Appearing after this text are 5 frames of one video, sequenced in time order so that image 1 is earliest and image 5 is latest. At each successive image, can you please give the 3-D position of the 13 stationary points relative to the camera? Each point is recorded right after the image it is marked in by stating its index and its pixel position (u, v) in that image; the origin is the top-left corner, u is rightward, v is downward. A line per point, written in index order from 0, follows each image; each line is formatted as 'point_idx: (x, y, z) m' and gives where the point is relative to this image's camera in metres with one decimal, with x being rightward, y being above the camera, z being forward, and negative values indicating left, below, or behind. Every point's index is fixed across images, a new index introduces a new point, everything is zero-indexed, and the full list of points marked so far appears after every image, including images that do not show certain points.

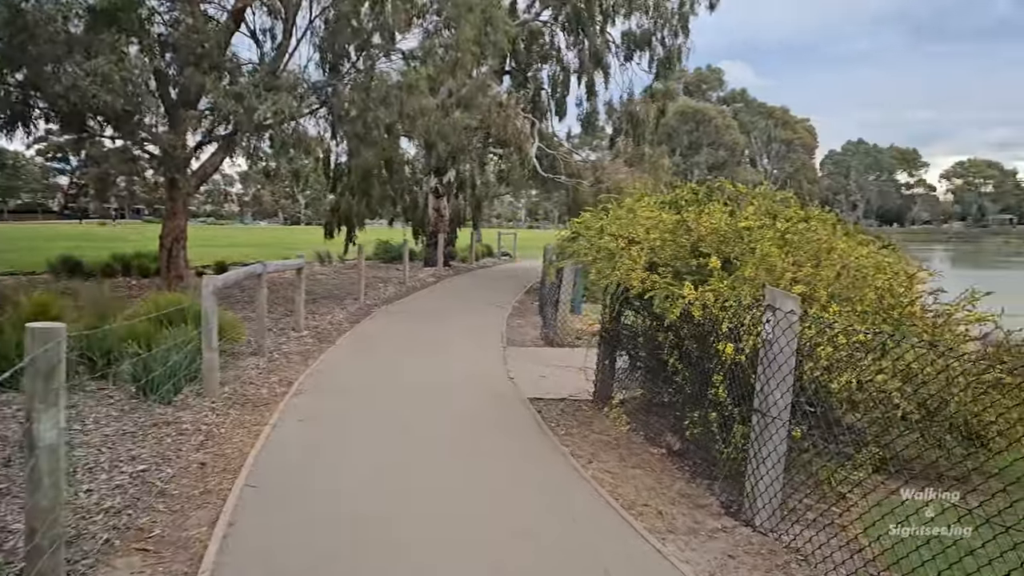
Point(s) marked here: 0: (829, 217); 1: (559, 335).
0: (+2.6, +0.6, +6.6) m
1: (+0.6, -0.6, +10.7) m
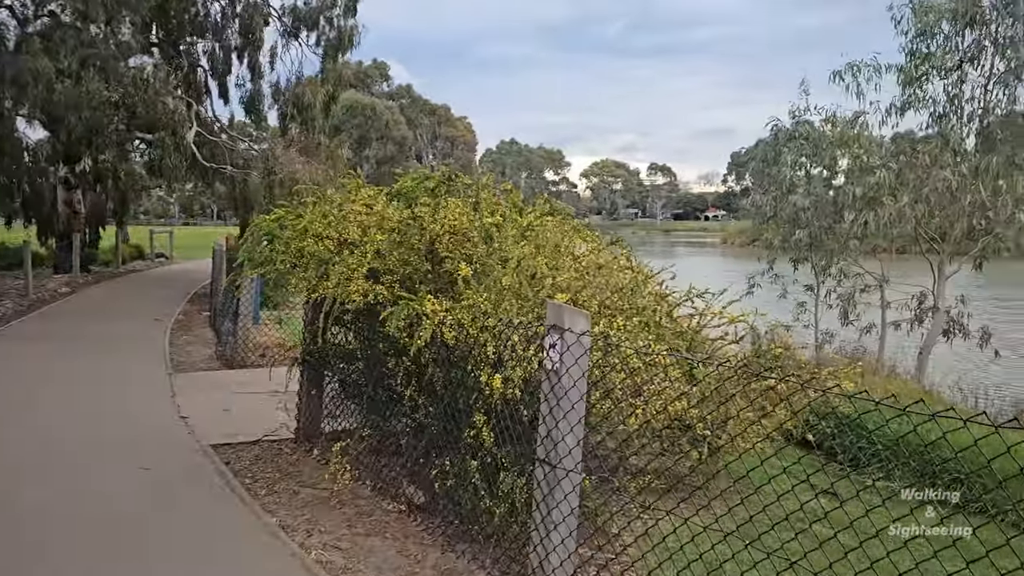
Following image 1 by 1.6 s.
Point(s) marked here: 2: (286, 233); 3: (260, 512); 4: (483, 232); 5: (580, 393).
0: (+0.3, +0.6, +5.9) m
1: (-3.0, -0.7, +8.9) m
2: (-1.5, +0.4, +5.3) m
3: (-1.4, -1.3, +4.5) m
4: (-0.2, +0.3, +4.4) m
5: (+0.3, -0.4, +3.2) m
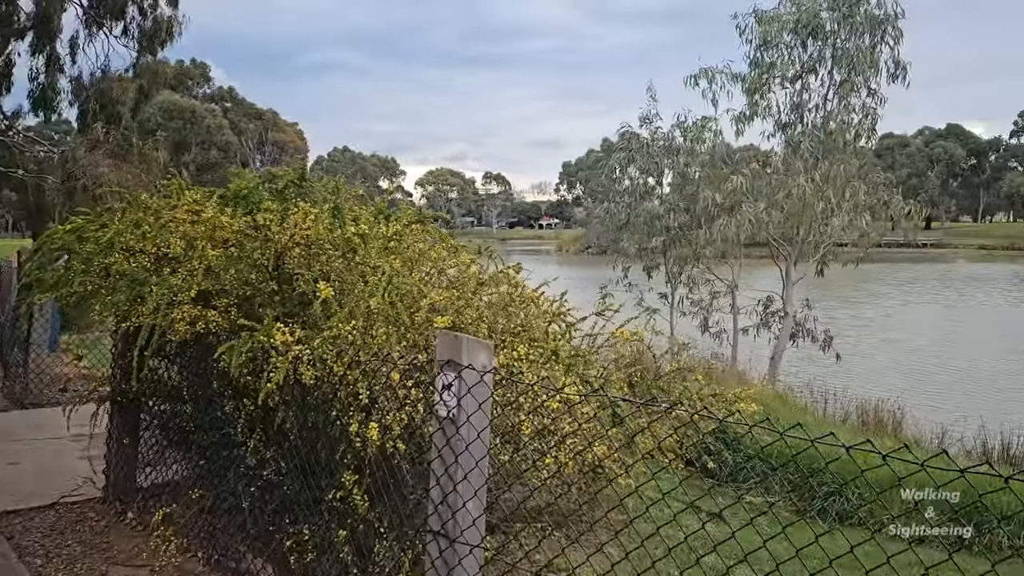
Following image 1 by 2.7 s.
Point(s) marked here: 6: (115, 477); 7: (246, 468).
0: (-0.6, +0.4, +5.2) m
1: (-4.4, -0.9, +7.5) m
2: (-2.2, +0.2, +4.2) m
3: (-2.0, -1.4, +3.5) m
4: (-0.8, +0.2, +3.7) m
5: (-0.1, -0.5, +2.5) m
6: (-2.3, -1.1, +4.8) m
7: (-1.2, -0.8, +3.6) m
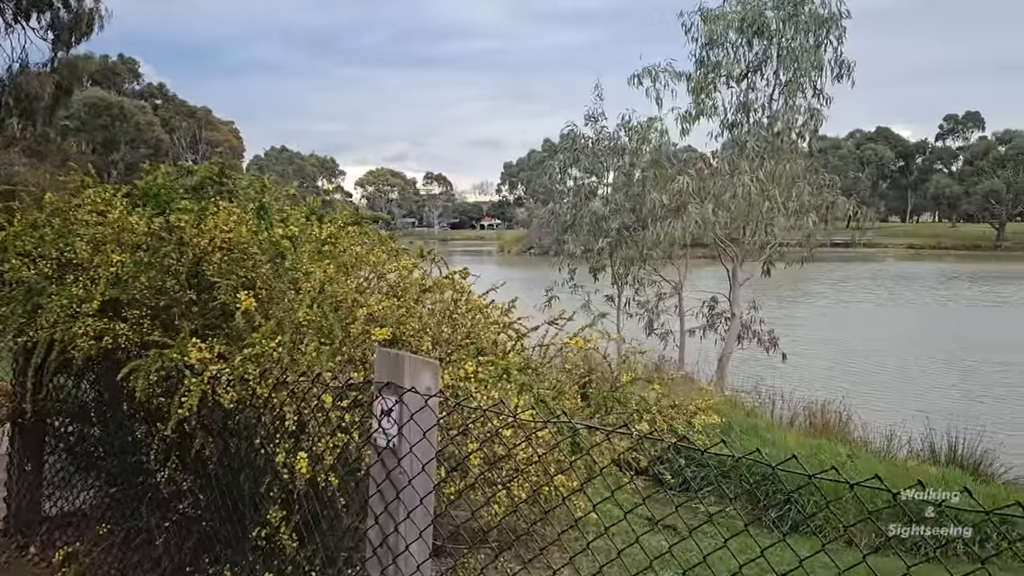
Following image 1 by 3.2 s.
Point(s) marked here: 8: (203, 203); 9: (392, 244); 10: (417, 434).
0: (-0.9, +0.4, +4.9) m
1: (-4.9, -1.0, +6.9) m
2: (-2.5, +0.2, +3.8) m
3: (-2.2, -1.4, +3.1) m
4: (-1.0, +0.2, +3.3) m
5: (-0.2, -0.5, +2.2) m
6: (-2.6, -1.1, +4.3) m
7: (-1.4, -0.8, +3.2) m
8: (-1.4, +0.4, +3.7) m
9: (-0.7, +0.2, +4.5) m
10: (-0.2, -0.4, +2.2) m
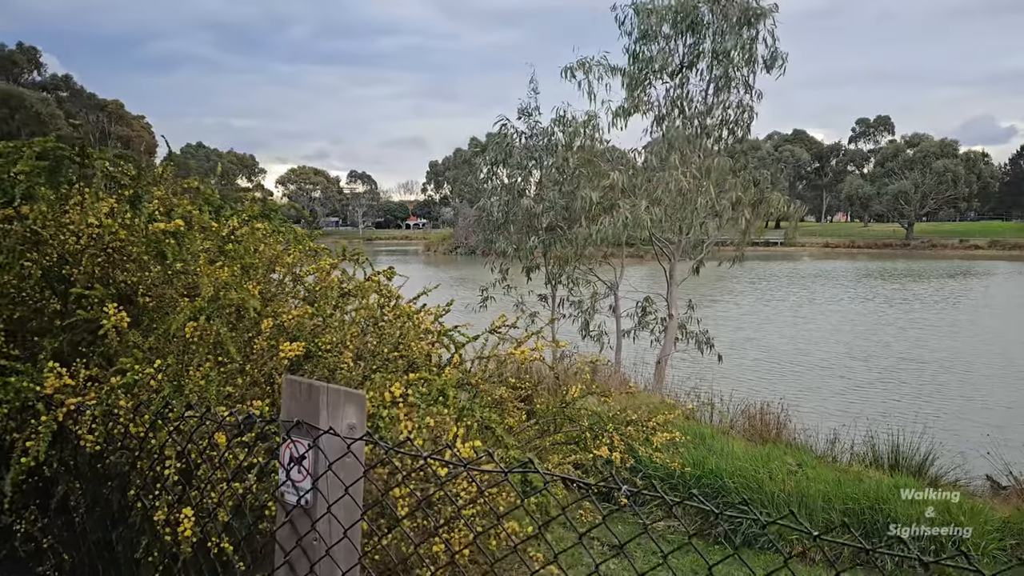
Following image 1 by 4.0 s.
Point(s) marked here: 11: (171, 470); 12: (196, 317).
0: (-1.3, +0.4, +4.3) m
1: (-5.4, -1.1, +6.0) m
2: (-2.7, +0.1, +3.1) m
3: (-2.3, -1.5, +2.4) m
4: (-1.2, +0.1, +2.7) m
5: (-0.3, -0.5, +1.7) m
6: (-2.9, -1.2, +3.6) m
7: (-1.6, -0.9, +2.6) m
8: (-1.7, +0.4, +3.1) m
9: (-1.0, +0.2, +3.9) m
10: (-0.4, -0.4, +1.7) m
11: (-0.8, -0.4, +2.0) m
12: (-0.9, -0.1, +2.4) m
